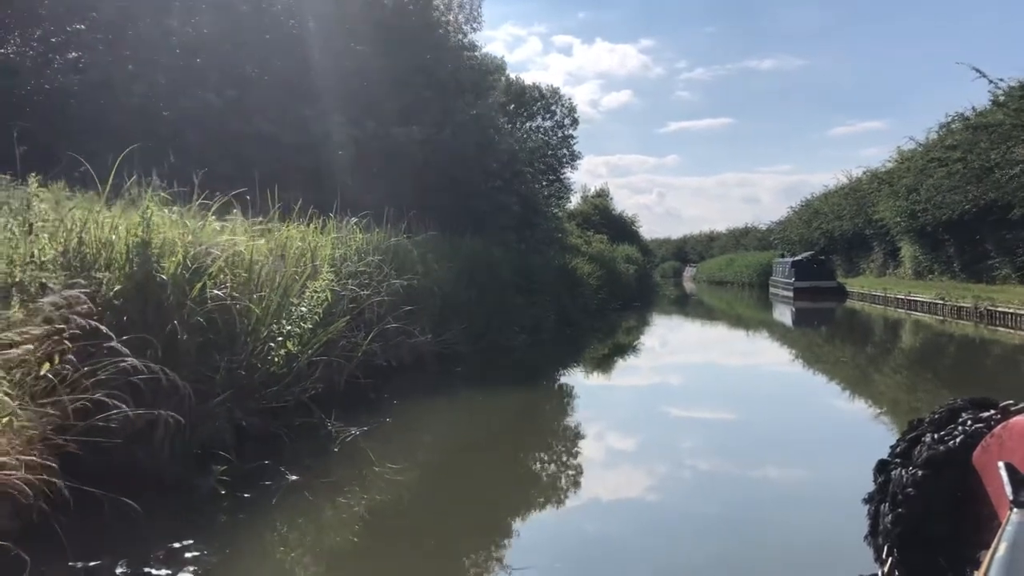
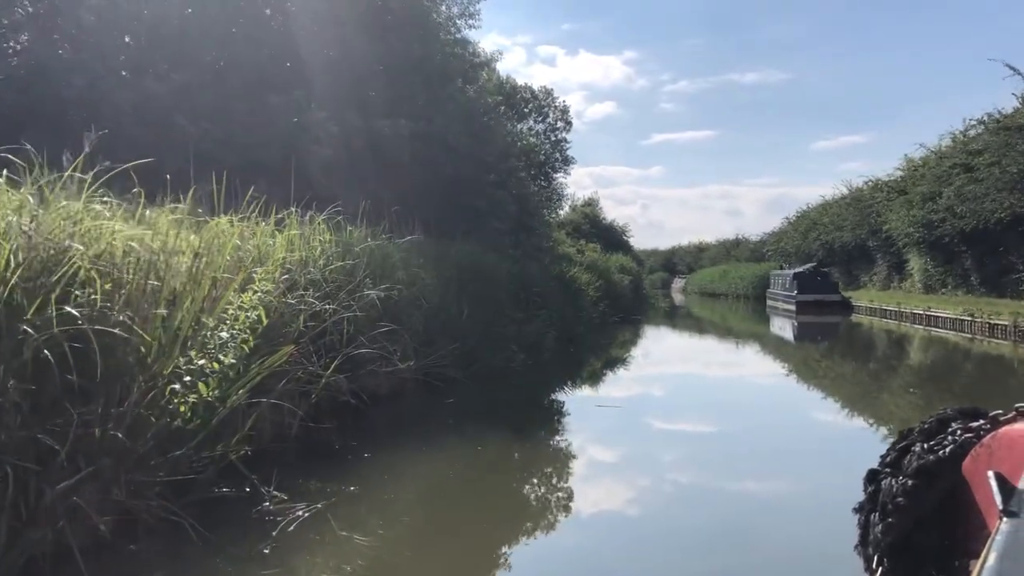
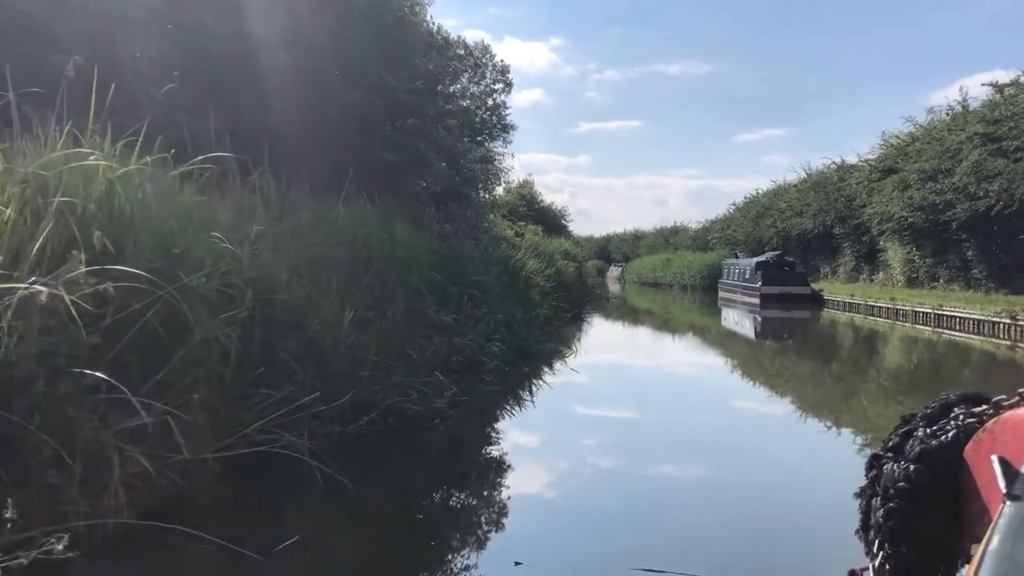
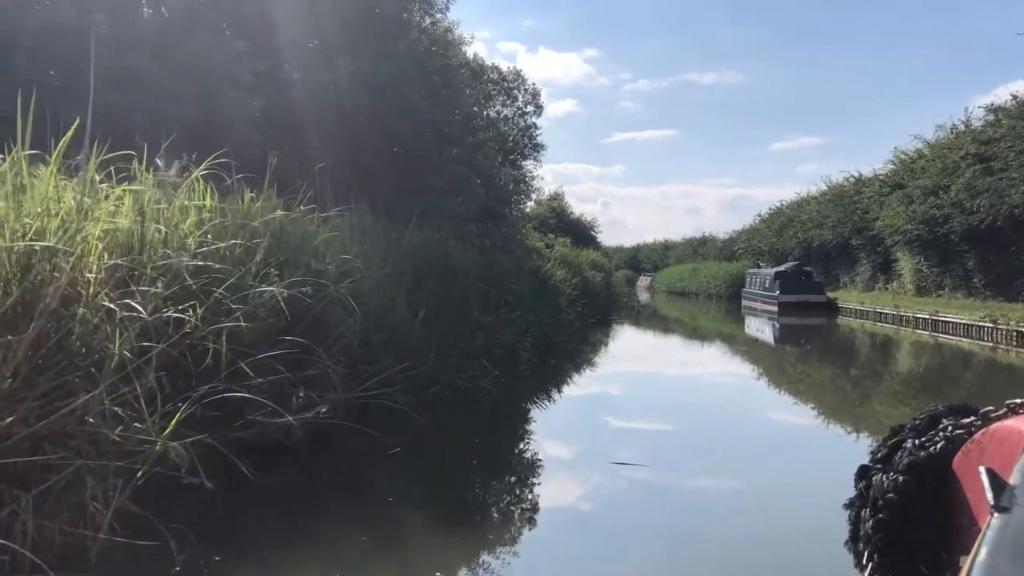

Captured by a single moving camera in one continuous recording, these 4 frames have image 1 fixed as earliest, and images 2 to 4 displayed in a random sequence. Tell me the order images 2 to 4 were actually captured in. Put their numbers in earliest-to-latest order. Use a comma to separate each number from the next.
2, 4, 3
